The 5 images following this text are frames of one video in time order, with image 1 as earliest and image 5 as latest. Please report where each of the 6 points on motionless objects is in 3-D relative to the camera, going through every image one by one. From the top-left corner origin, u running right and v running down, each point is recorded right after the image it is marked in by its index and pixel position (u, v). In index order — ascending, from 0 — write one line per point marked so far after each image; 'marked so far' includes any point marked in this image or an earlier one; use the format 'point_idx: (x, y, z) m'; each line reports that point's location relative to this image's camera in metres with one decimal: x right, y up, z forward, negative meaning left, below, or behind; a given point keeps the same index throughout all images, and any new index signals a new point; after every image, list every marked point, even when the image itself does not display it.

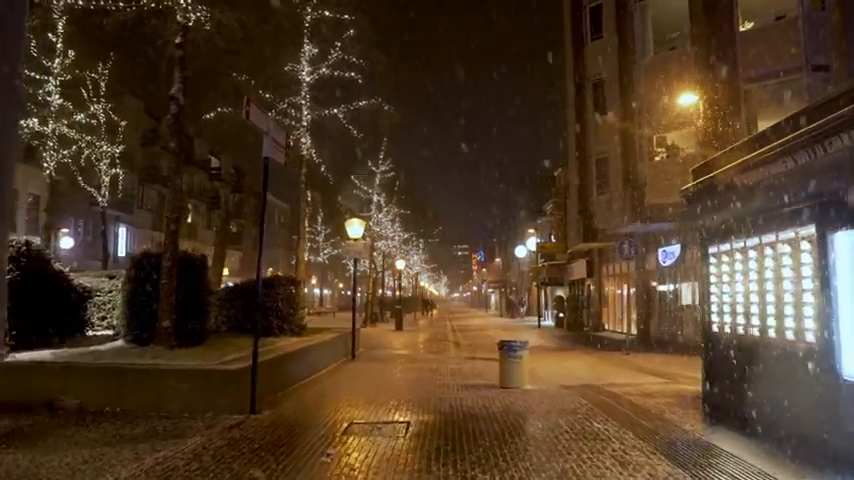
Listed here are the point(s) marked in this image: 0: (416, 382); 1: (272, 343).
0: (-0.2, -2.7, +13.7) m
1: (-3.1, -2.1, +14.5) m
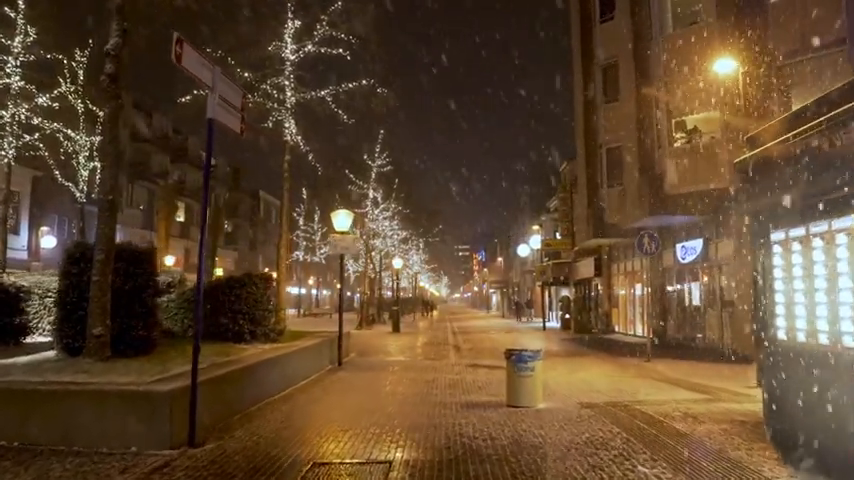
0: (-0.3, -2.5, +11.5) m
1: (-3.2, -1.9, +12.3) m
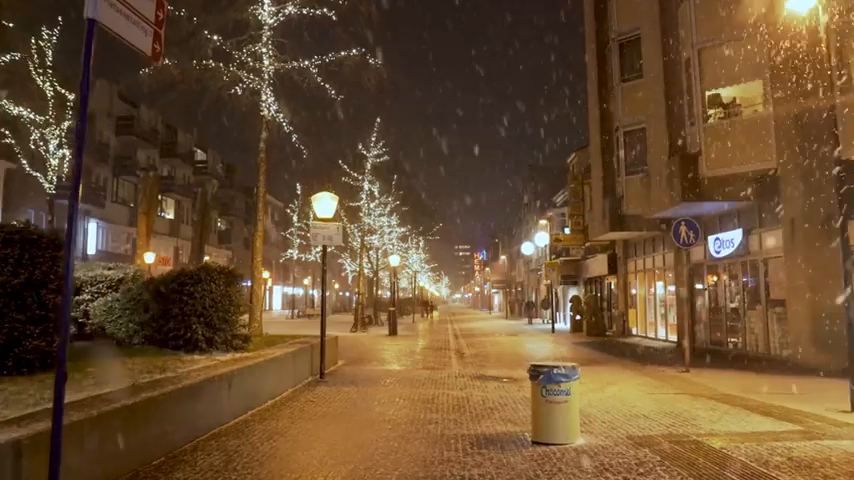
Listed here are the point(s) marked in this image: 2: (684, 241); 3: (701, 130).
0: (-0.3, -2.2, +8.8) m
1: (-3.2, -1.7, +9.6) m
2: (+5.5, 0.0, +15.7) m
3: (+6.9, +2.8, +18.4) m
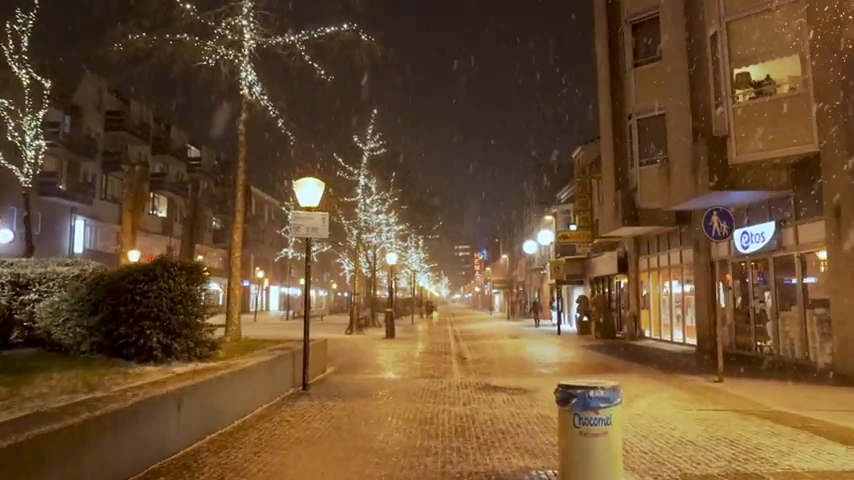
0: (-0.3, -2.1, +7.0) m
1: (-3.2, -1.5, +7.7) m
2: (+5.5, +0.1, +13.9) m
3: (+6.9, +2.9, +16.6) m
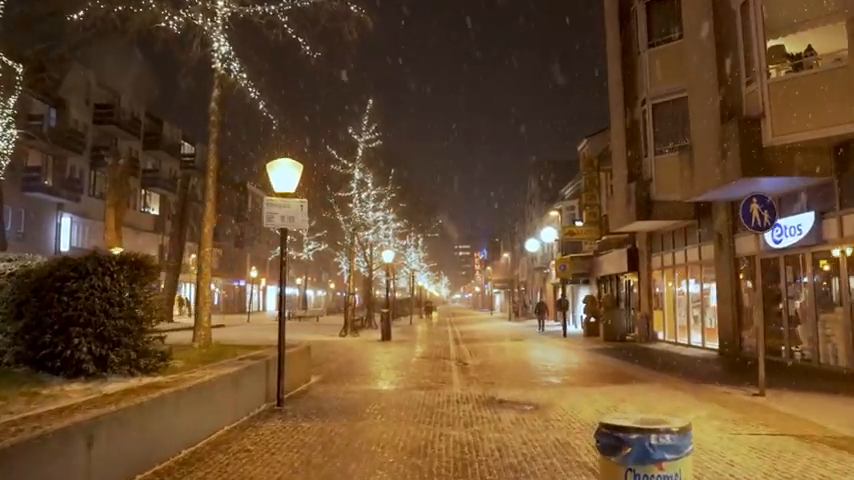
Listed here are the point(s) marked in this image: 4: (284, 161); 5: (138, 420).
0: (-0.4, -2.0, +5.1) m
1: (-3.3, -1.4, +5.9) m
2: (+5.4, +0.3, +12.0) m
3: (+6.8, +3.1, +14.8) m
4: (-2.3, +1.2, +11.7) m
5: (-2.6, -1.7, +6.6) m
